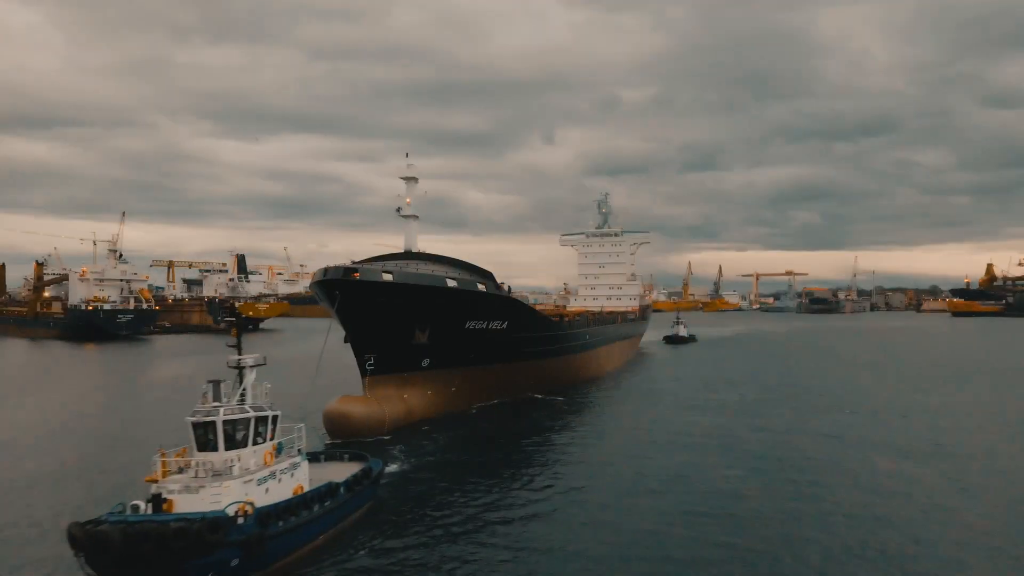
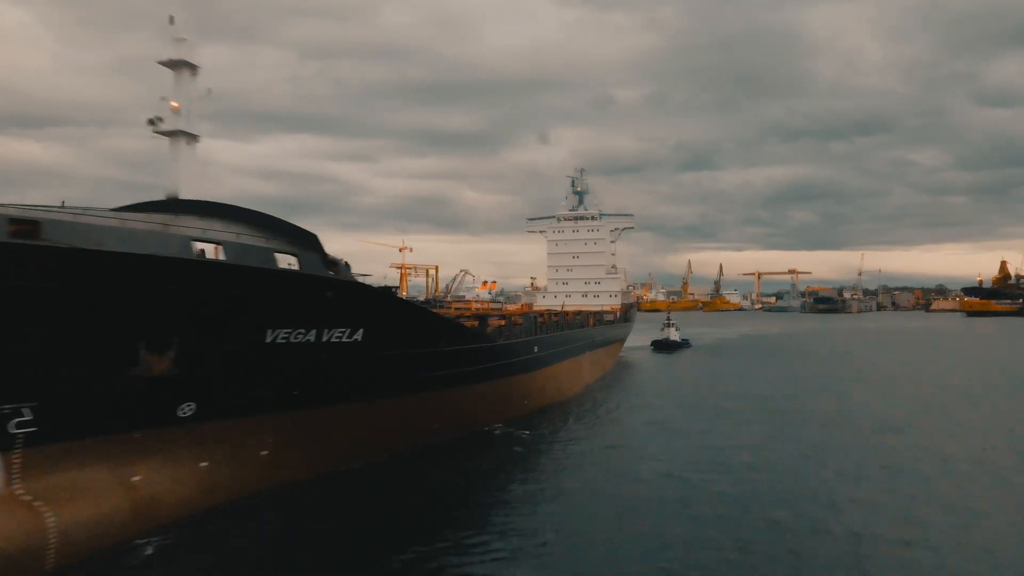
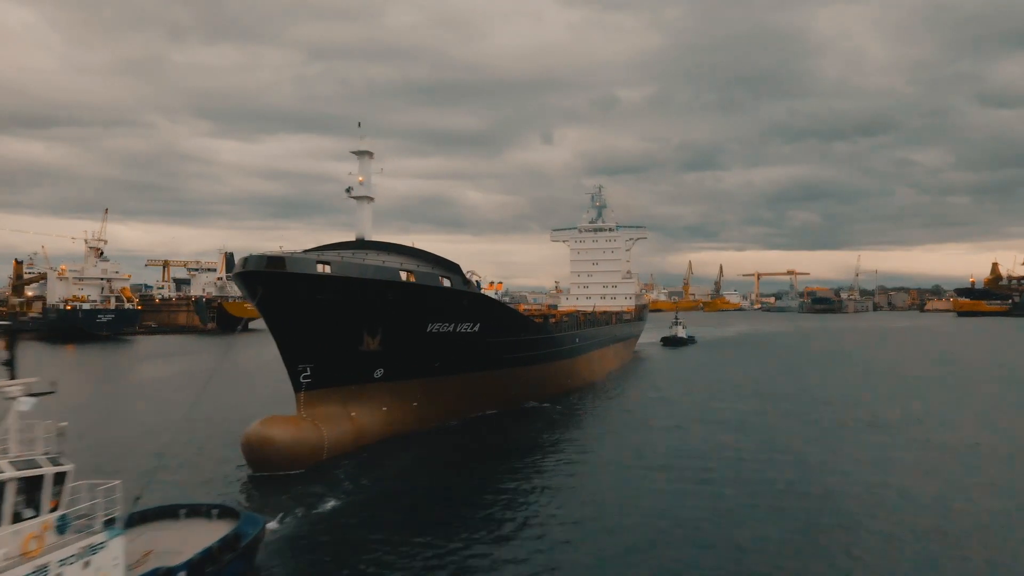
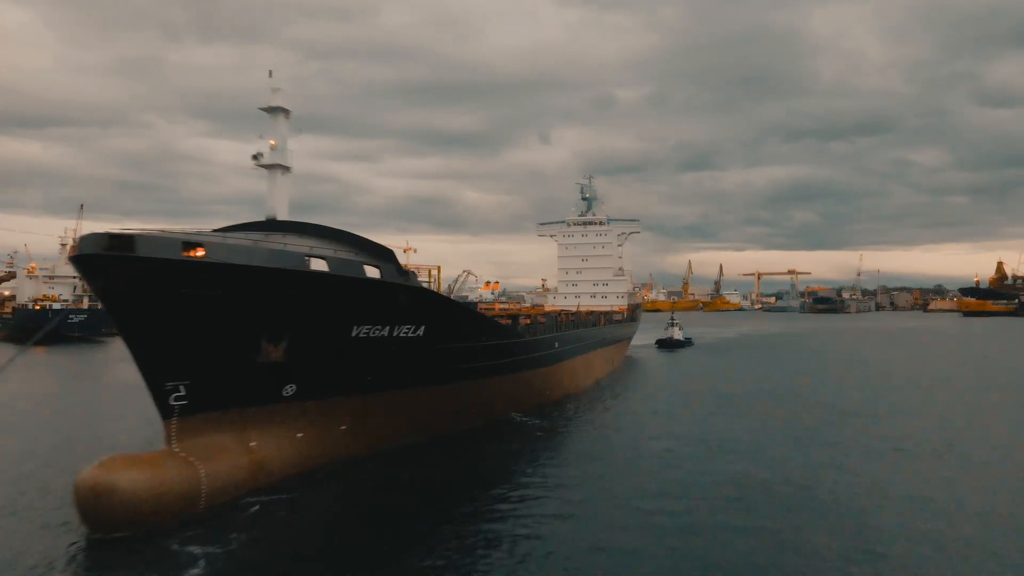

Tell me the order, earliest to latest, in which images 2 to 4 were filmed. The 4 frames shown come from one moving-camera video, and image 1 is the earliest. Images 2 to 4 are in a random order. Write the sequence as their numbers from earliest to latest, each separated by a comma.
3, 4, 2
